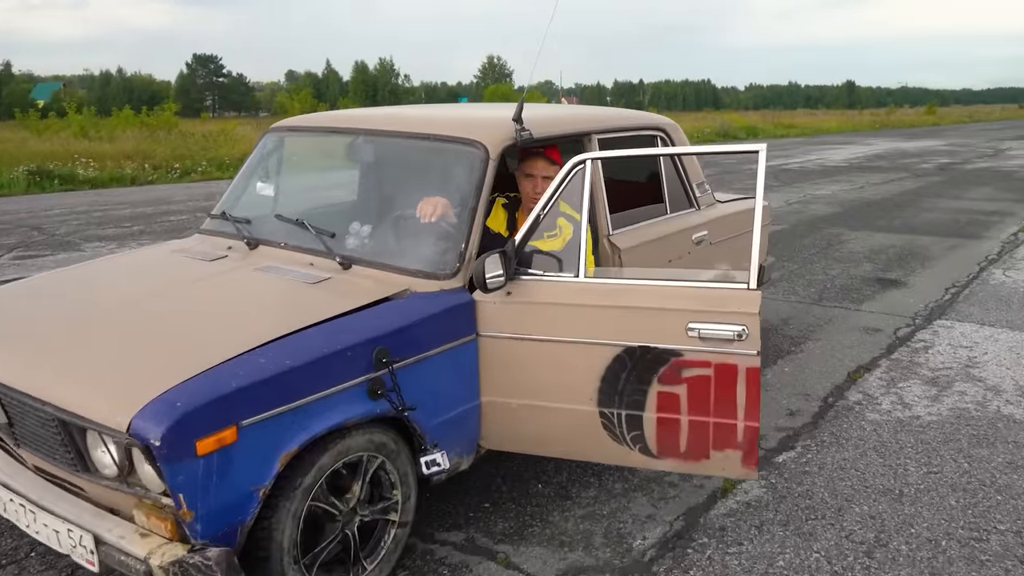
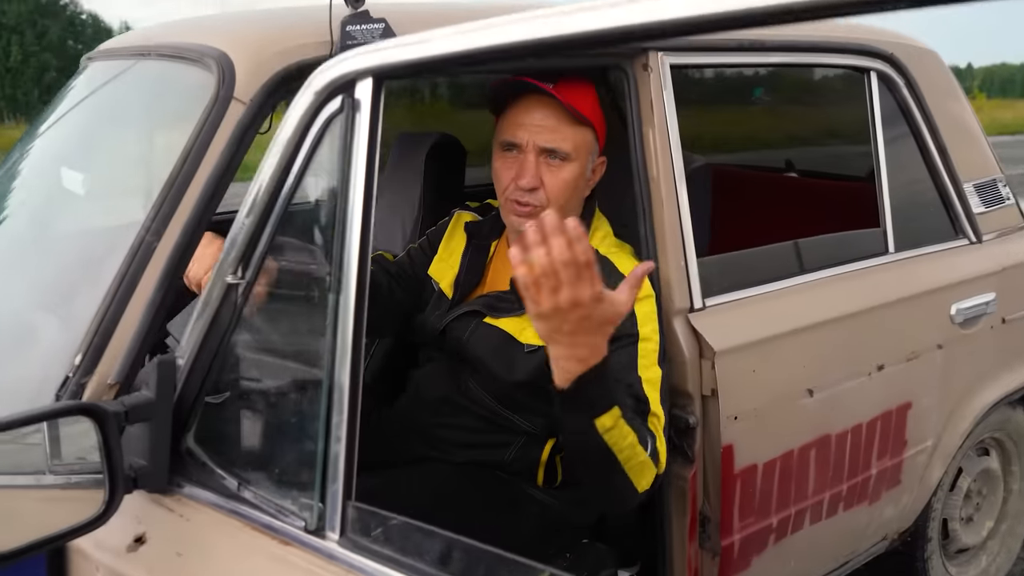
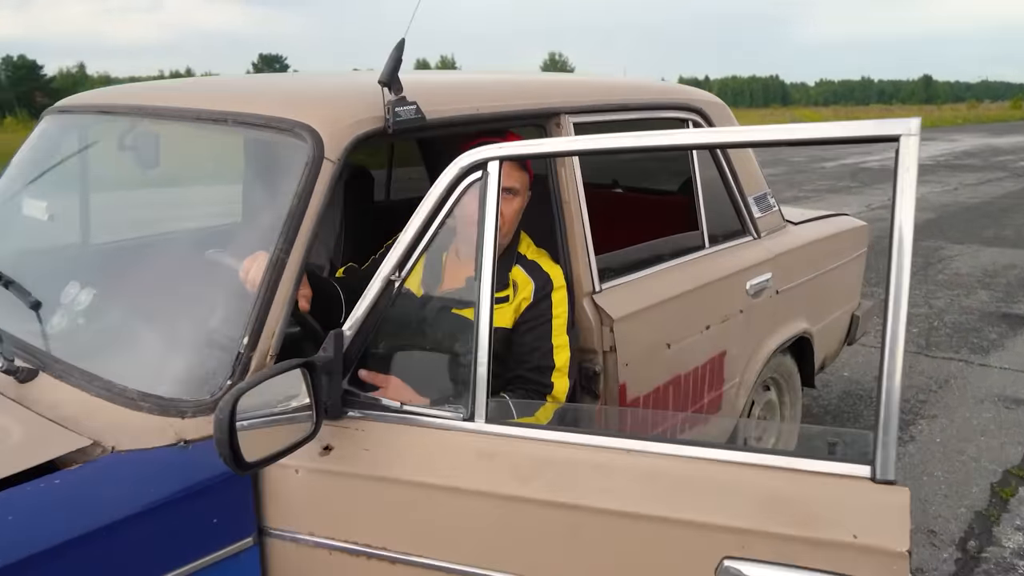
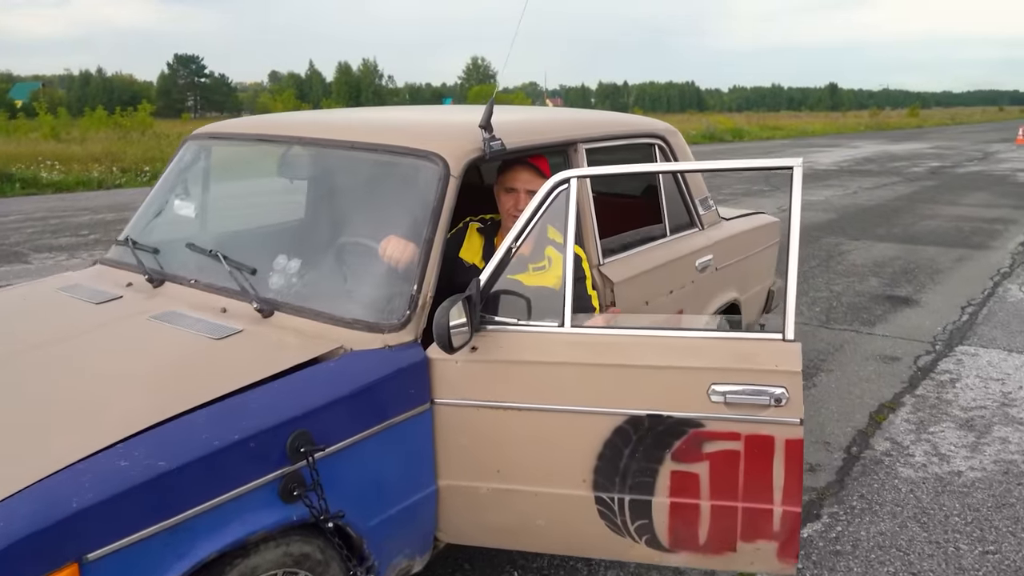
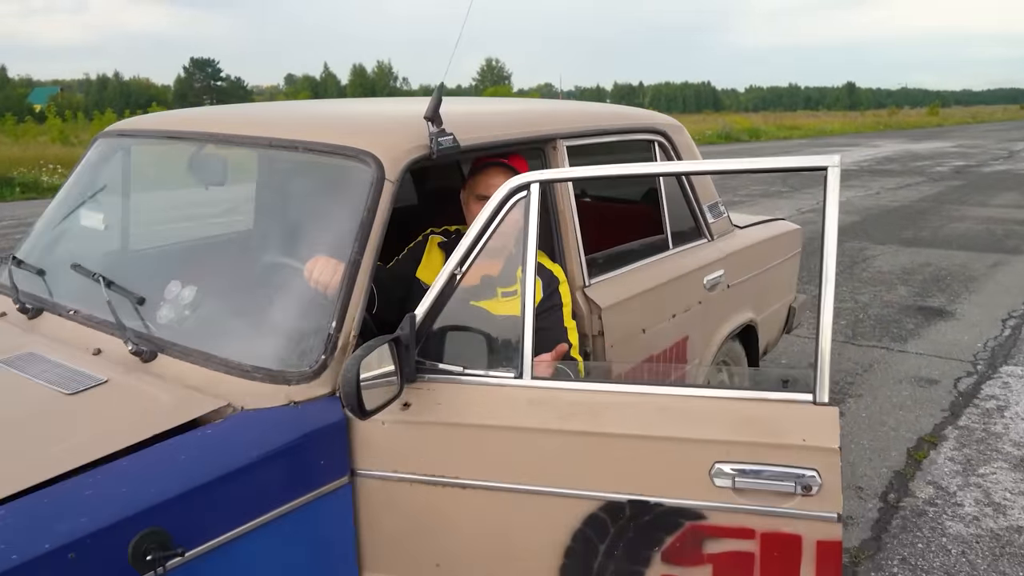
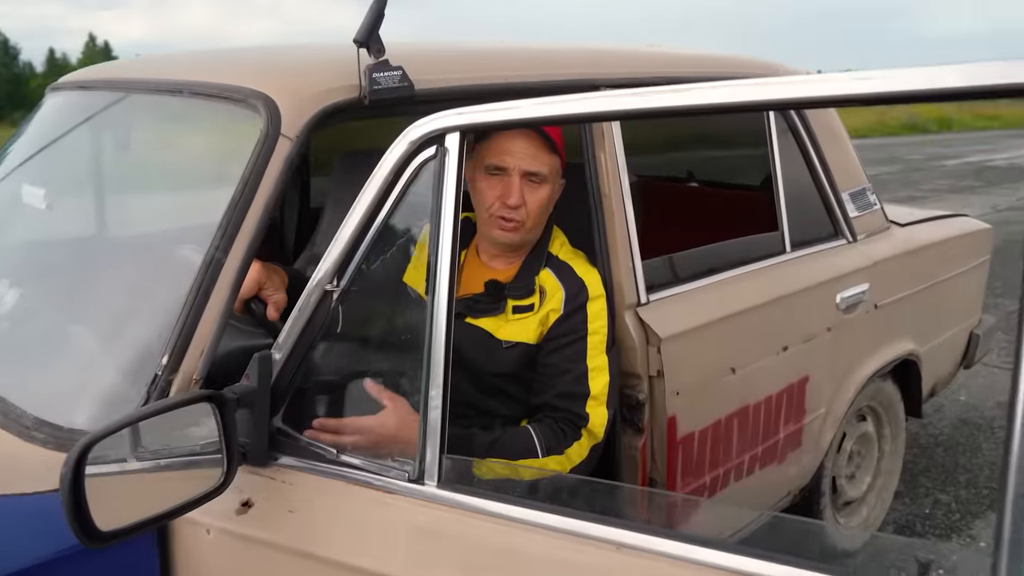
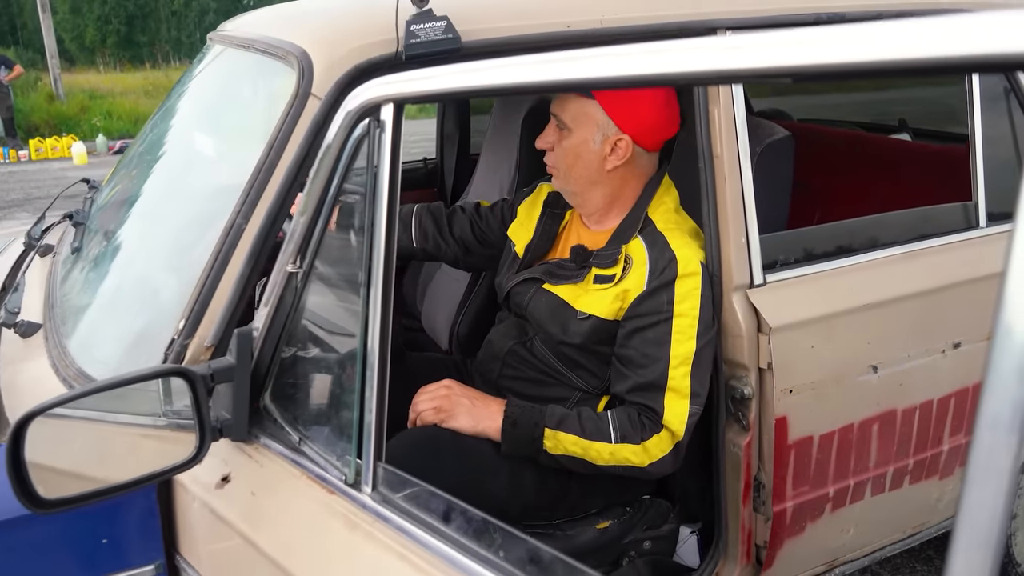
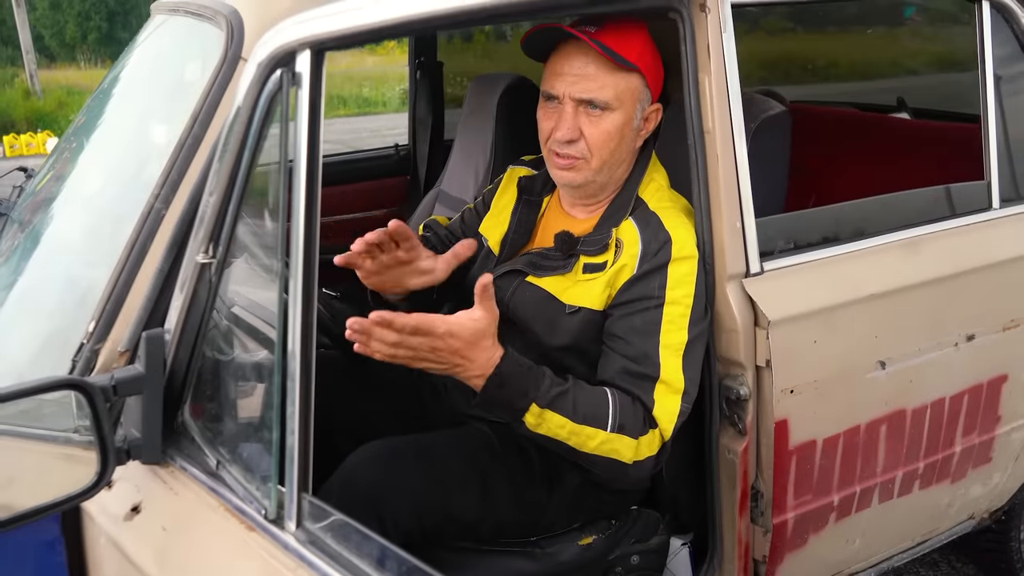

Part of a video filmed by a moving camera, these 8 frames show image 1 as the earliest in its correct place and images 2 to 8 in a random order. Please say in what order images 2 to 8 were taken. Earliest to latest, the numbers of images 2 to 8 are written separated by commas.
4, 5, 3, 6, 2, 8, 7
